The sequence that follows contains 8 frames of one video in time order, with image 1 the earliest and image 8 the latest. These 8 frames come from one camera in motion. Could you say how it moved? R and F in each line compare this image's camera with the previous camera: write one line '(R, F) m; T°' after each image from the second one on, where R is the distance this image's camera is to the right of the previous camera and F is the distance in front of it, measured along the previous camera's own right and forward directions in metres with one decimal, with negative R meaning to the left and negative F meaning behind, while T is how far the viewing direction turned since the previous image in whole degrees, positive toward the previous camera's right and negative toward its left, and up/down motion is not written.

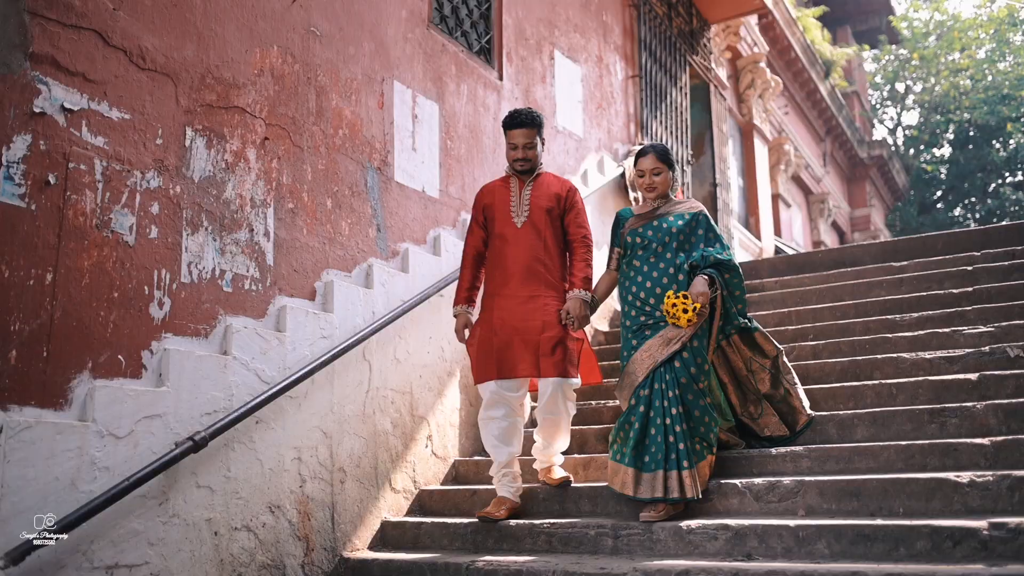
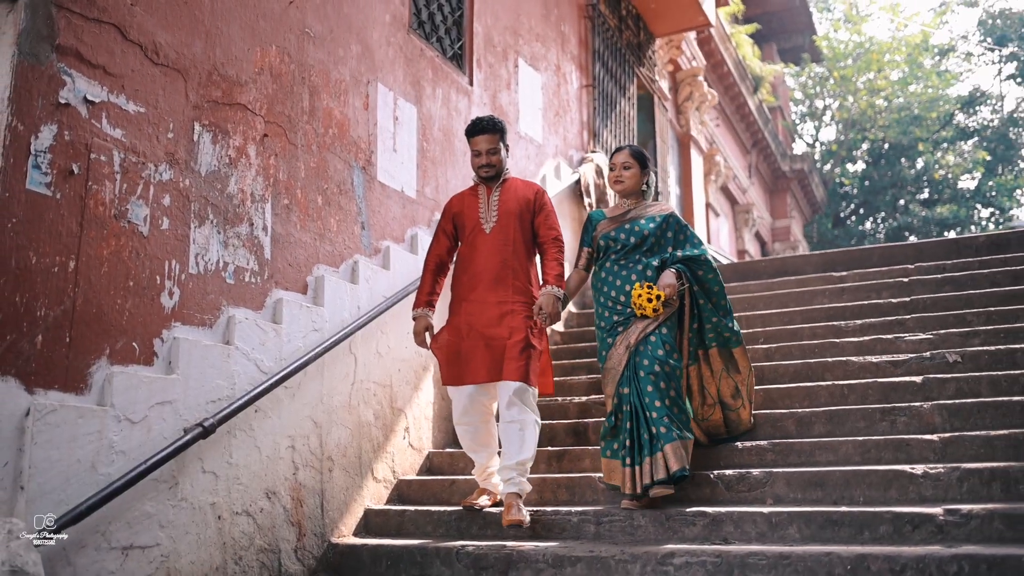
(-0.3, -0.2) m; +5°
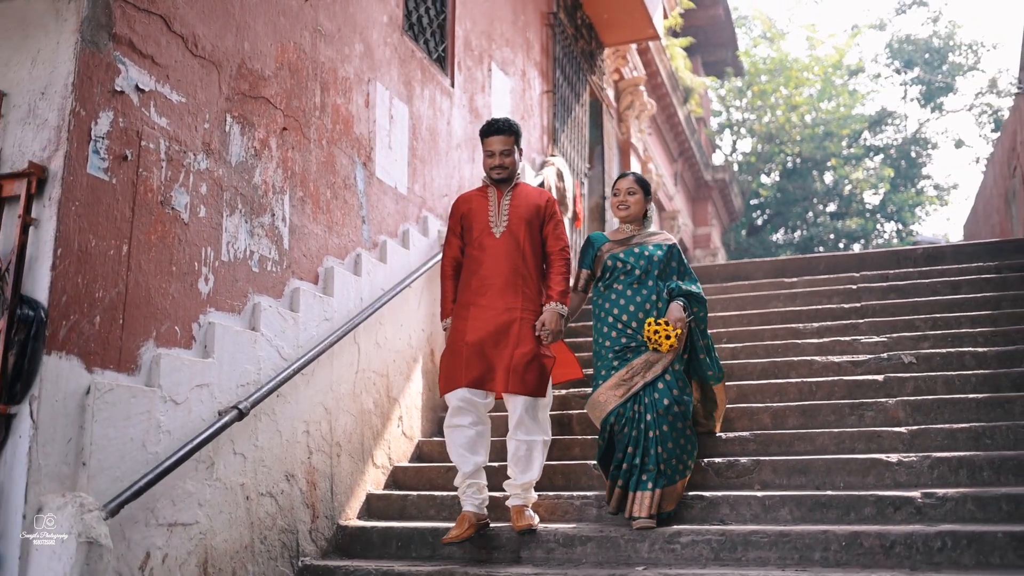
(-0.4, -0.2) m; +6°
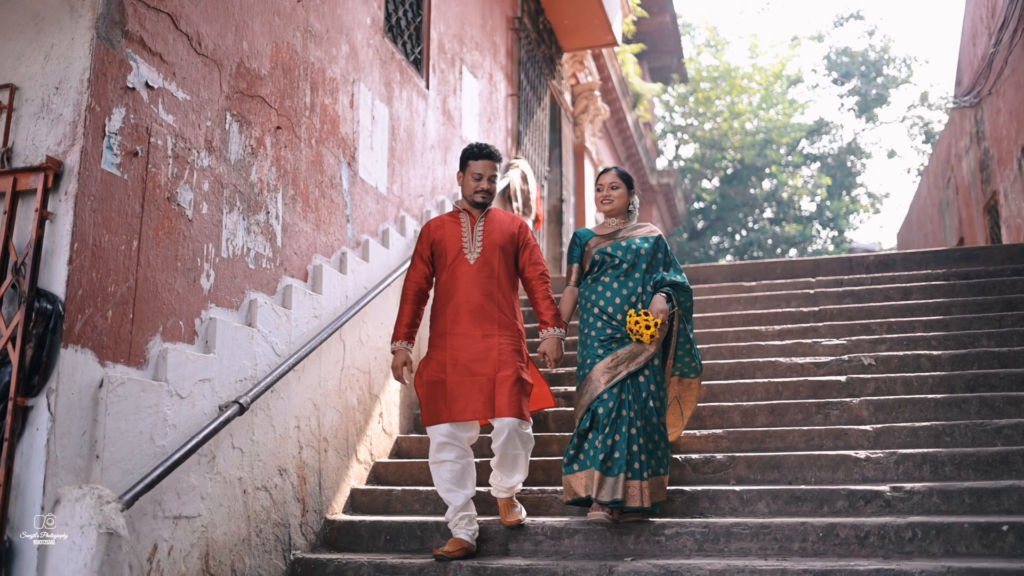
(-0.2, -0.1) m; +4°
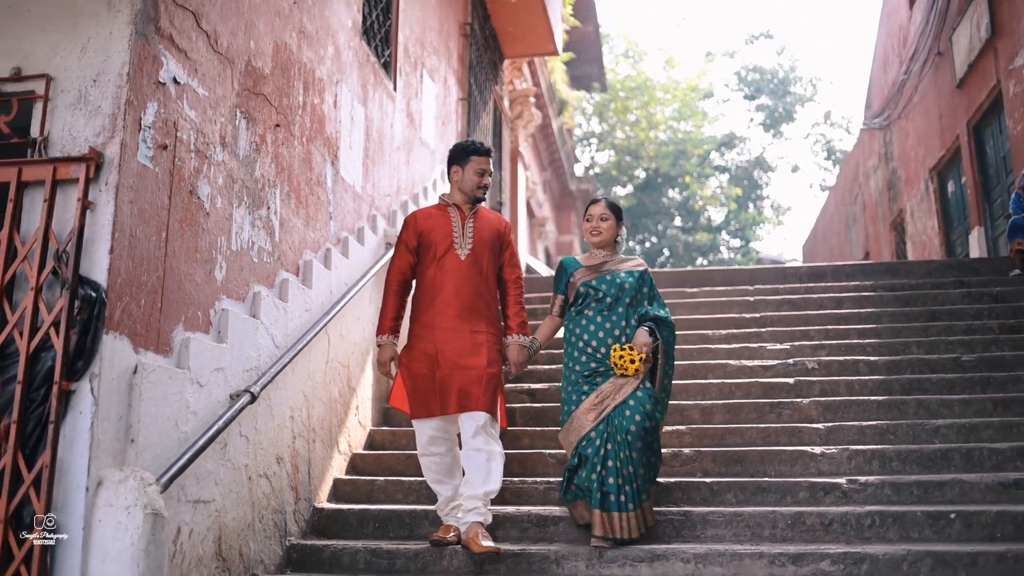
(-0.4, -0.2) m; +6°
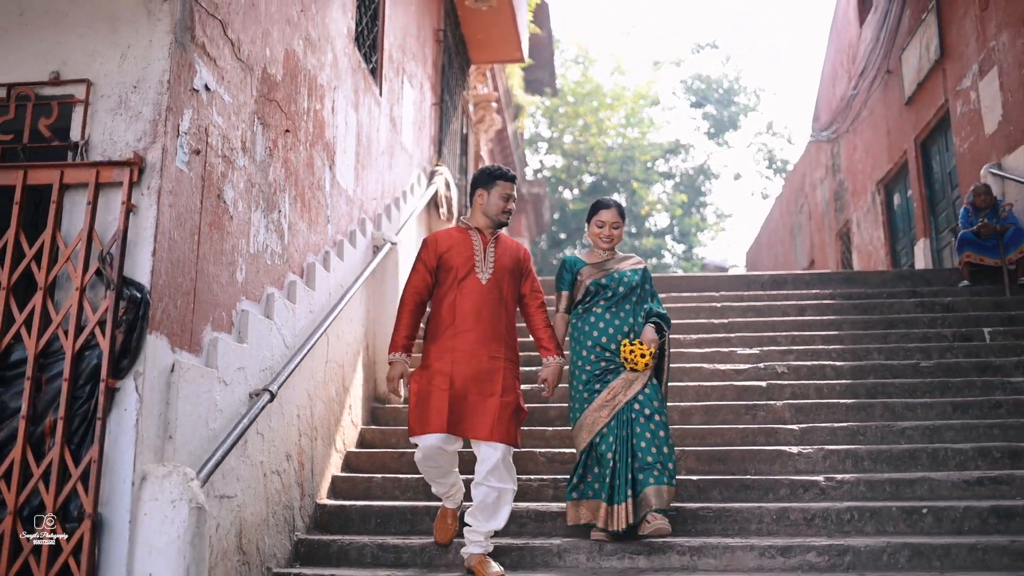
(-0.3, -0.2) m; +4°
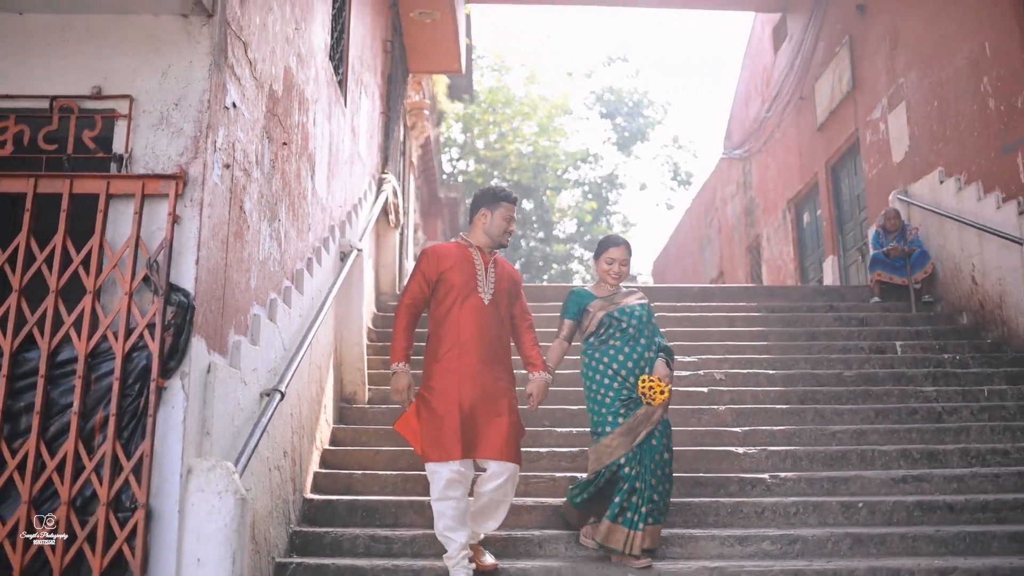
(-0.4, -0.3) m; +6°
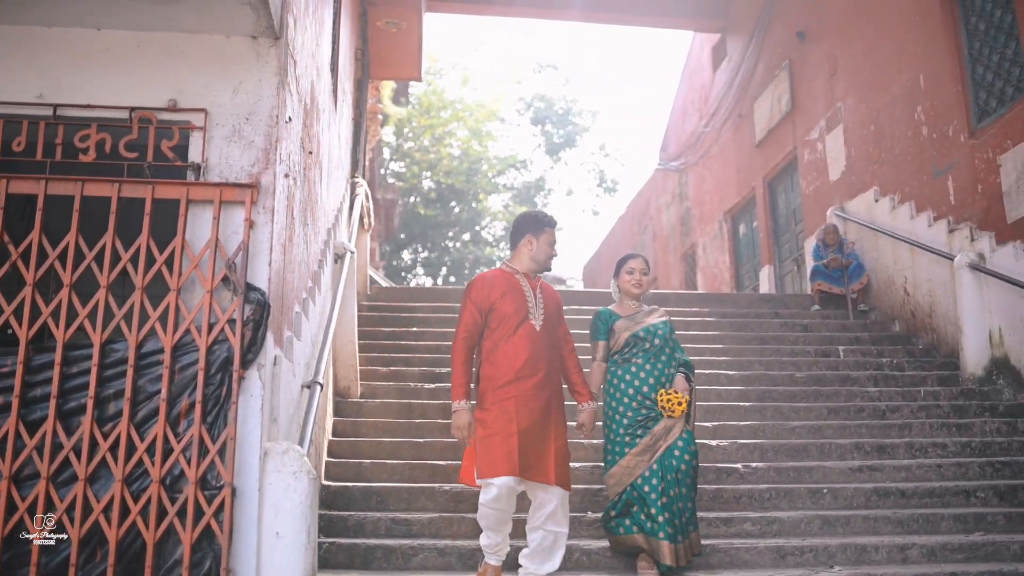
(-0.5, -0.4) m; +5°
